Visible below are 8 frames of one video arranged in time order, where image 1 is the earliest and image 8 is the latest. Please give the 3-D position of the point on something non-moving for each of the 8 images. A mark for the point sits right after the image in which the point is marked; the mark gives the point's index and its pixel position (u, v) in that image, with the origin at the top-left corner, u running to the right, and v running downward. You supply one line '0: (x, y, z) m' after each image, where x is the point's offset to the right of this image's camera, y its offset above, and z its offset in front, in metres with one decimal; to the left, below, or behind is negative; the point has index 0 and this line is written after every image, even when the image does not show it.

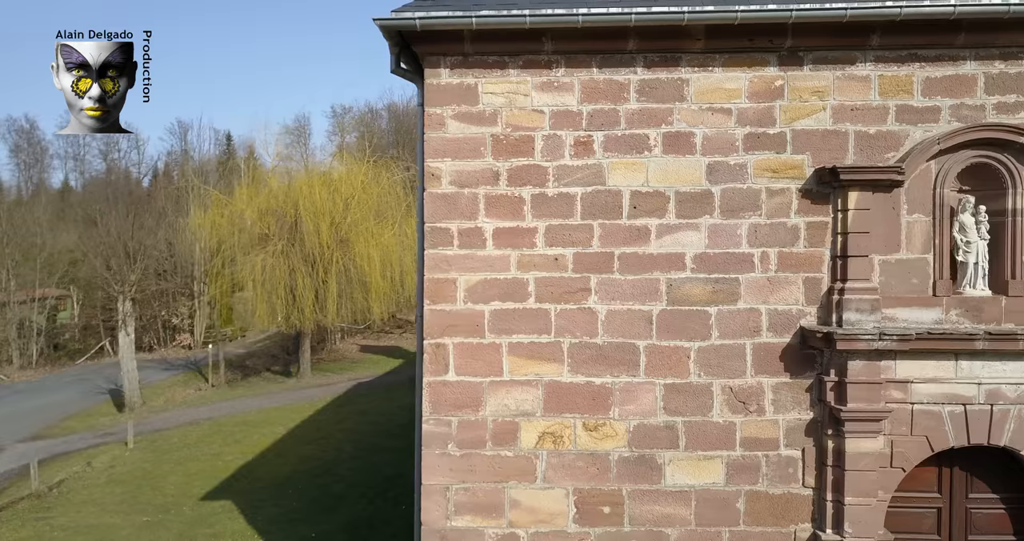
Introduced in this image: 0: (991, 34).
0: (+3.2, +1.6, +4.5) m
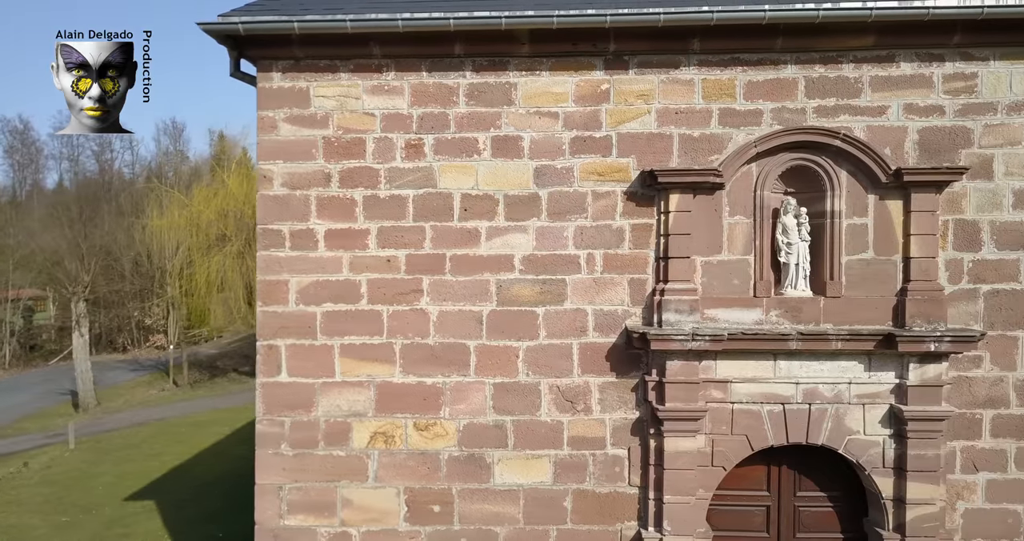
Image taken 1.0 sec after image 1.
0: (+2.0, +1.6, +4.5) m
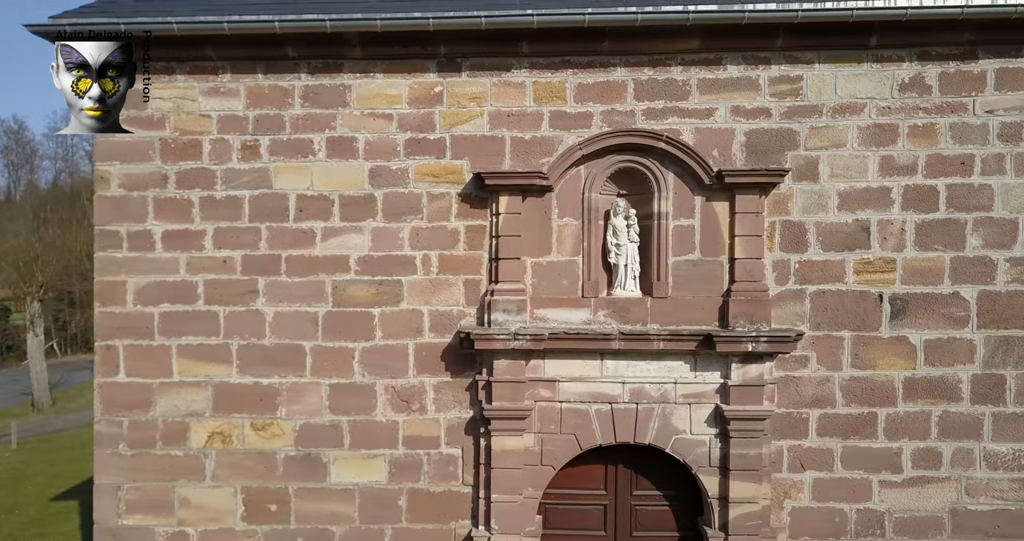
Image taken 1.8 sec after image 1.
0: (+0.8, +1.6, +4.6) m
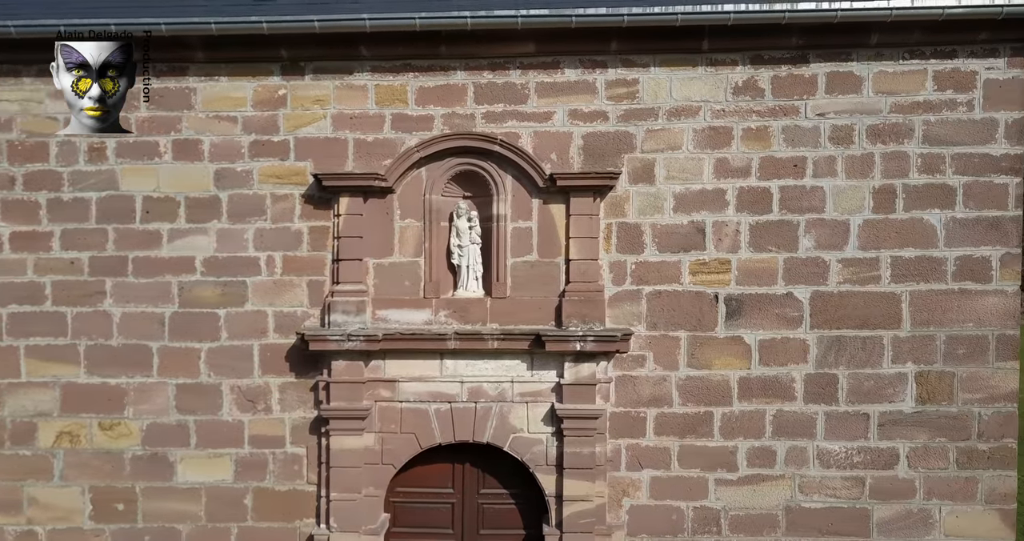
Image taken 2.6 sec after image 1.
0: (-0.3, +1.6, +4.6) m
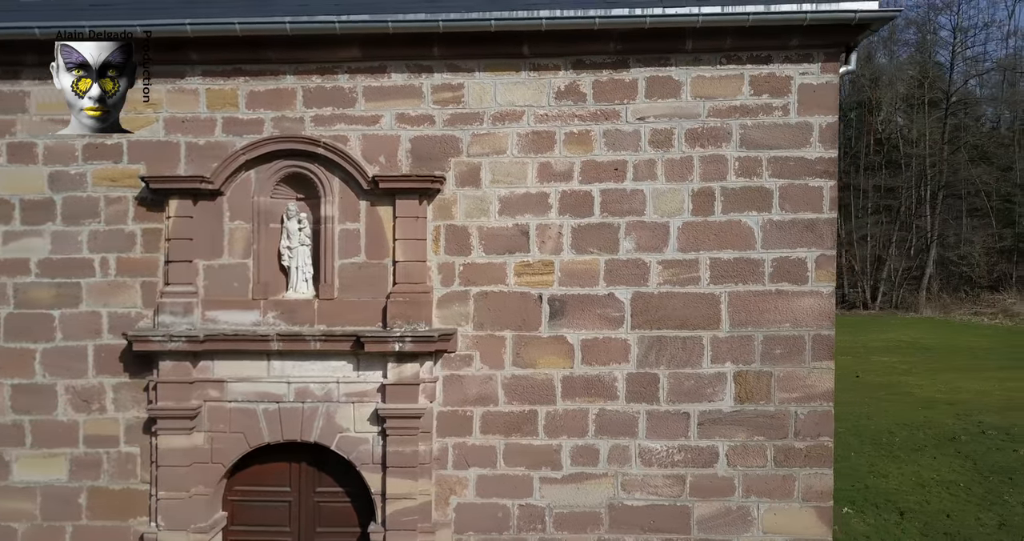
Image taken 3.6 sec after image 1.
0: (-1.5, +1.6, +4.7) m
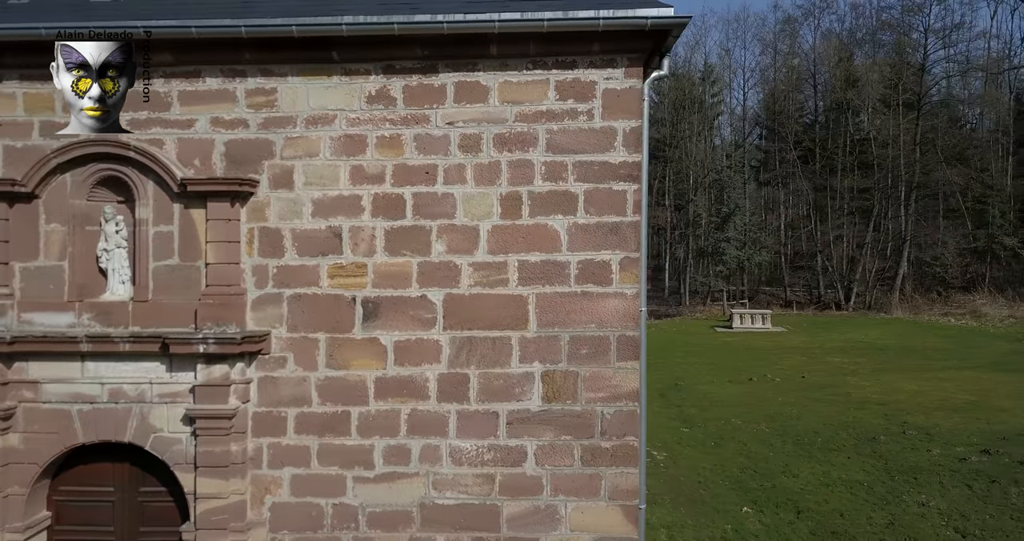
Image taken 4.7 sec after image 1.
0: (-2.9, +1.5, +4.8) m
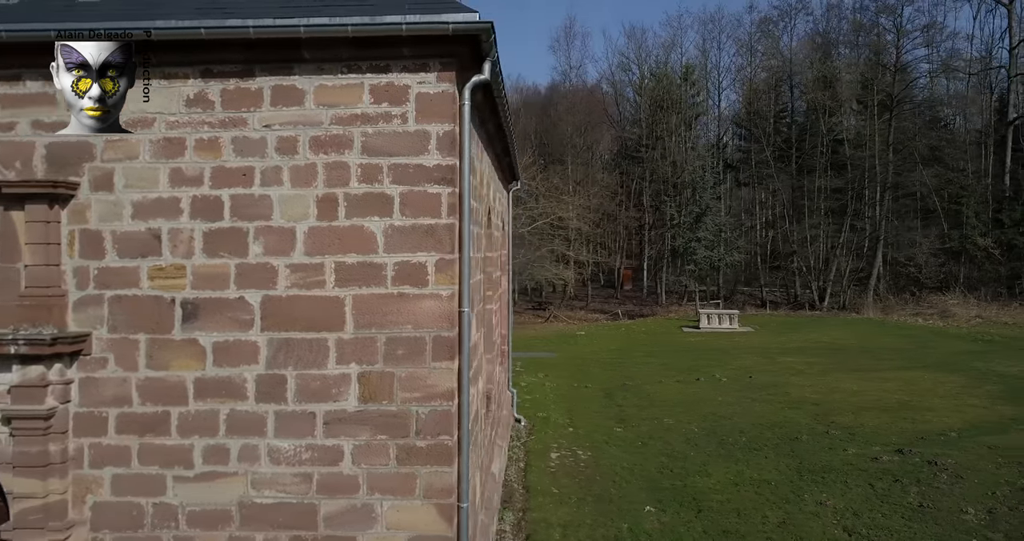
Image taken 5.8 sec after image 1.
0: (-4.2, +1.5, +4.8) m
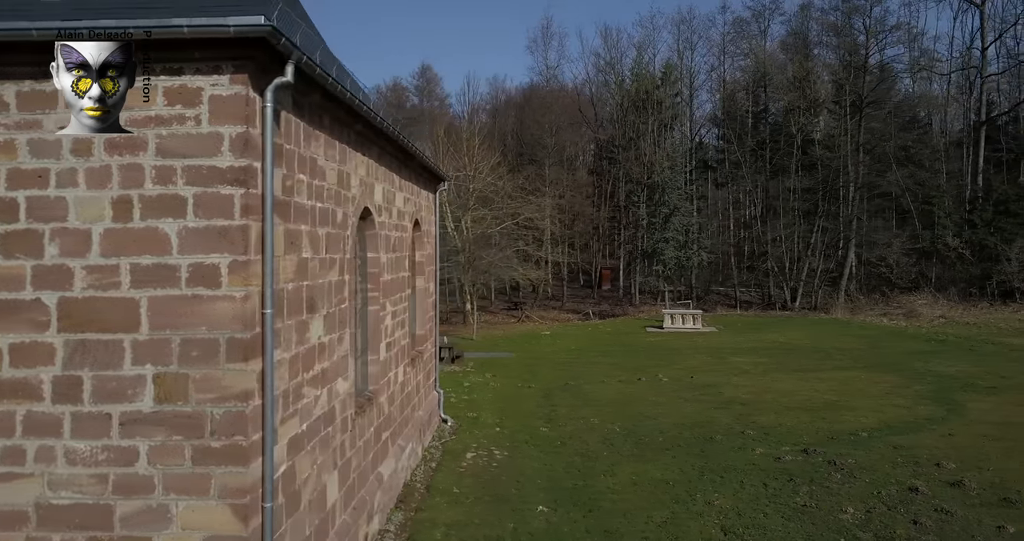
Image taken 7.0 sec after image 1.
0: (-5.7, +1.5, +4.8) m
